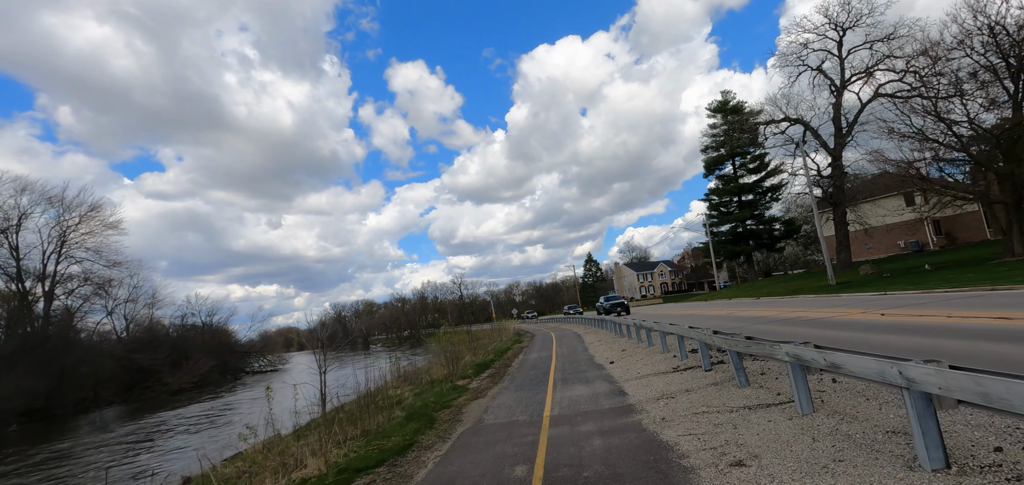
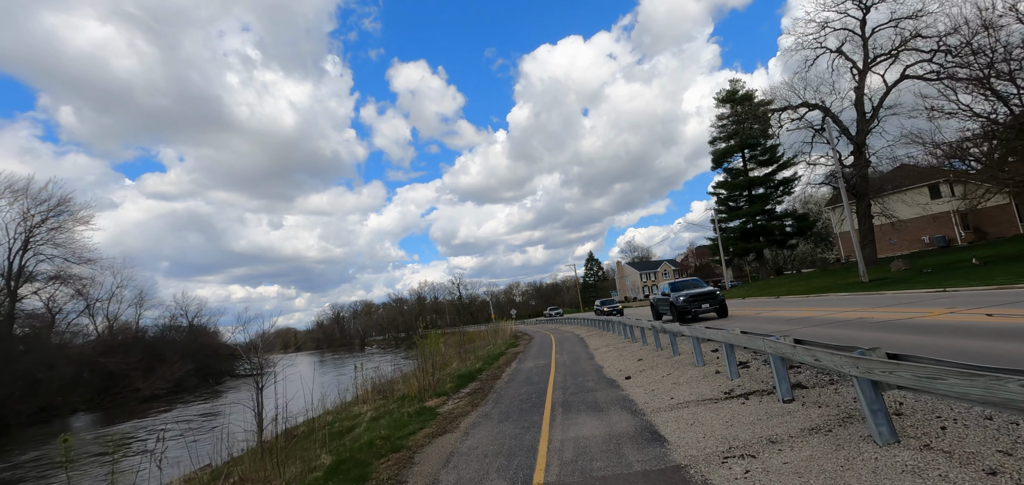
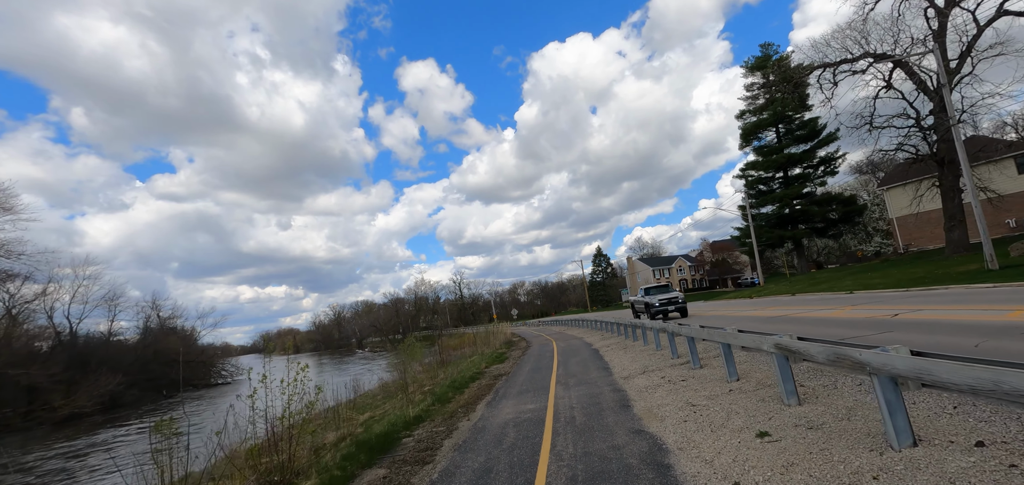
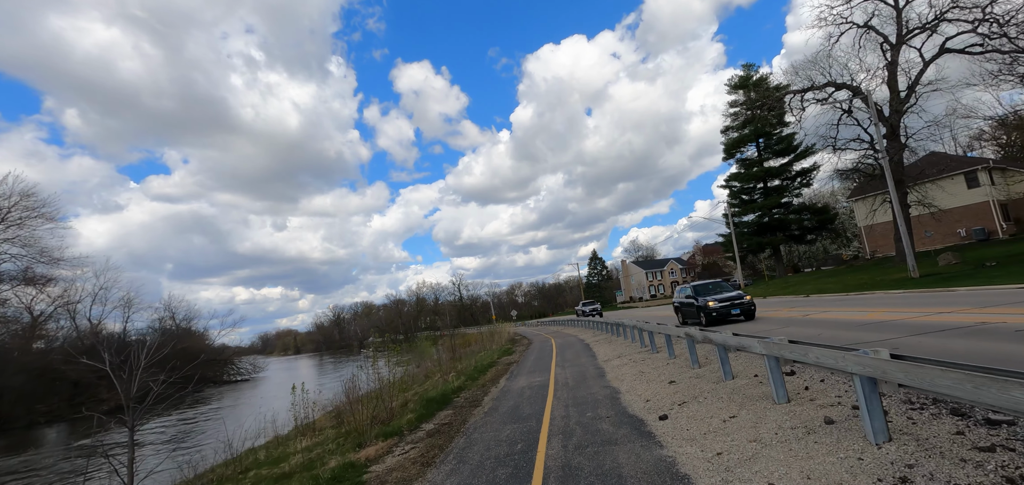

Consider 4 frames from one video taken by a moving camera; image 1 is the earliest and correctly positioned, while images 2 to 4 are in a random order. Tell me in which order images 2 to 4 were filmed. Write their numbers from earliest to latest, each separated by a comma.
2, 4, 3
